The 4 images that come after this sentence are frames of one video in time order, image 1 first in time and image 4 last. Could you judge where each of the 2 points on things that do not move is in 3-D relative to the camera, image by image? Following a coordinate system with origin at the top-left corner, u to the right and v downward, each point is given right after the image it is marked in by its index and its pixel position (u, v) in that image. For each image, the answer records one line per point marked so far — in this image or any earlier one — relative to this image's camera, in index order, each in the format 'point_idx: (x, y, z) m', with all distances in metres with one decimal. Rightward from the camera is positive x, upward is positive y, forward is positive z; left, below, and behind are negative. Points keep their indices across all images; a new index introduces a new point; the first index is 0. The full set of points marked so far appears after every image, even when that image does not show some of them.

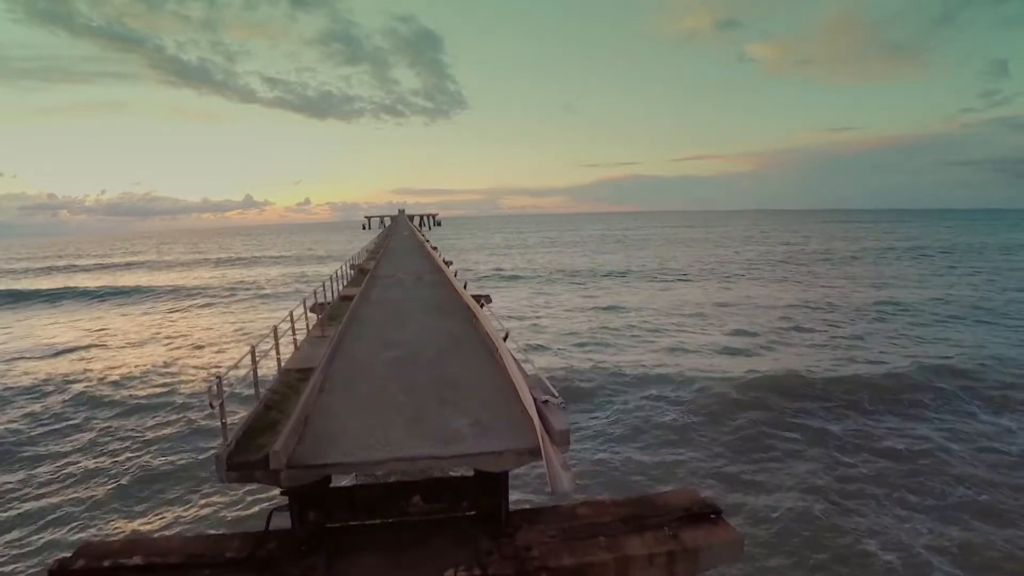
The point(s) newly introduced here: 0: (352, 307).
0: (-3.1, -0.3, +10.9) m
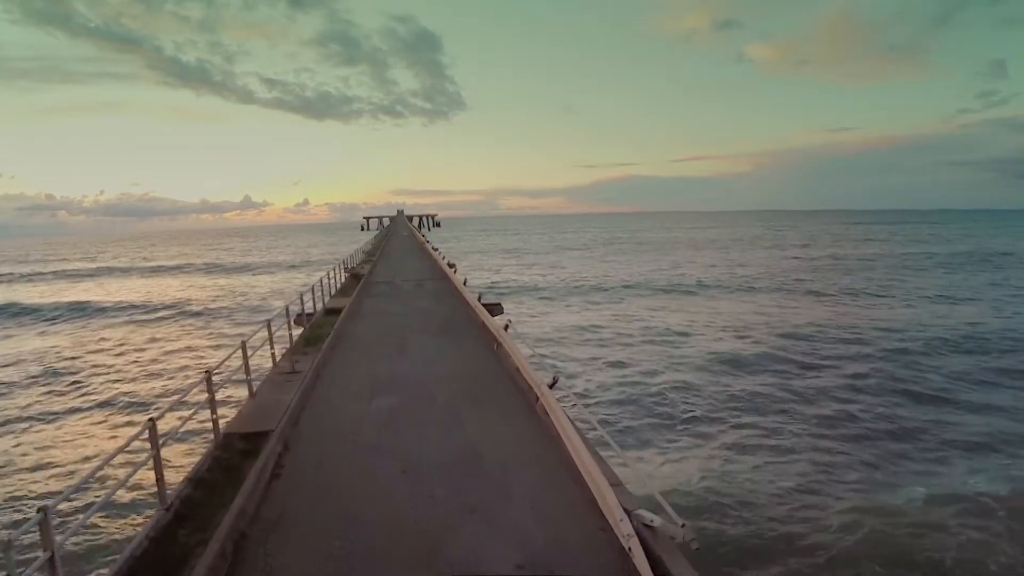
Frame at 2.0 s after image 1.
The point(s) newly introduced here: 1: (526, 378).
0: (-2.8, -0.5, +8.8) m
1: (+0.1, -0.9, +5.3) m
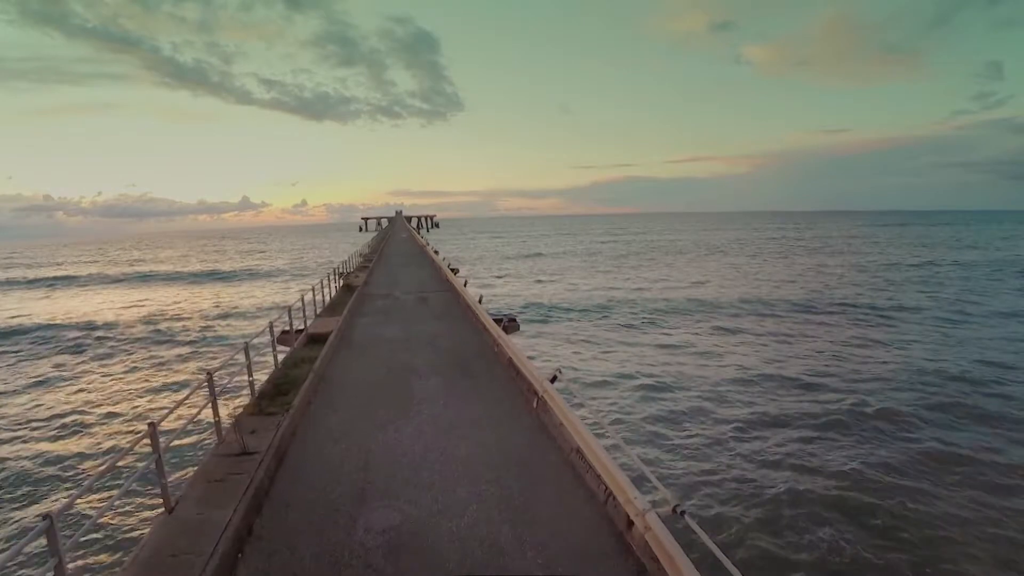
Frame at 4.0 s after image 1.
0: (-2.4, -0.8, +7.0) m
1: (+0.6, -1.2, +3.4) m
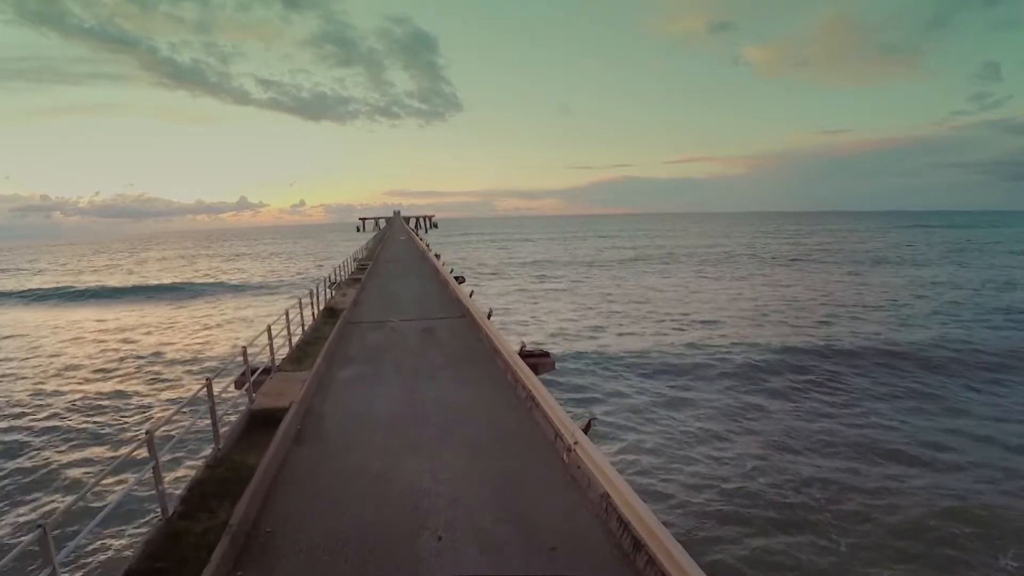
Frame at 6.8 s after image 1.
0: (-1.8, -1.3, +4.0) m
1: (+1.2, -1.6, +0.5) m
